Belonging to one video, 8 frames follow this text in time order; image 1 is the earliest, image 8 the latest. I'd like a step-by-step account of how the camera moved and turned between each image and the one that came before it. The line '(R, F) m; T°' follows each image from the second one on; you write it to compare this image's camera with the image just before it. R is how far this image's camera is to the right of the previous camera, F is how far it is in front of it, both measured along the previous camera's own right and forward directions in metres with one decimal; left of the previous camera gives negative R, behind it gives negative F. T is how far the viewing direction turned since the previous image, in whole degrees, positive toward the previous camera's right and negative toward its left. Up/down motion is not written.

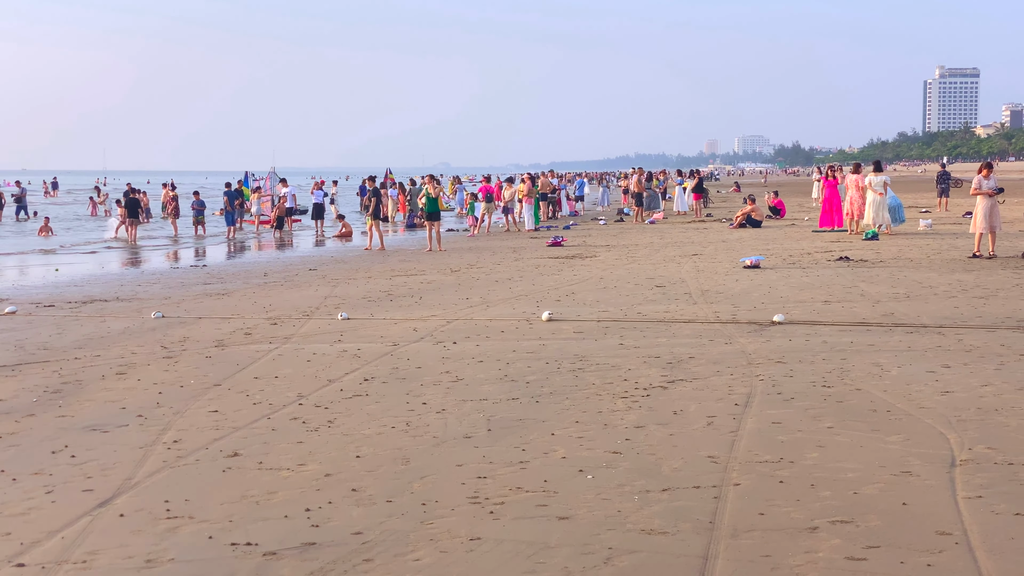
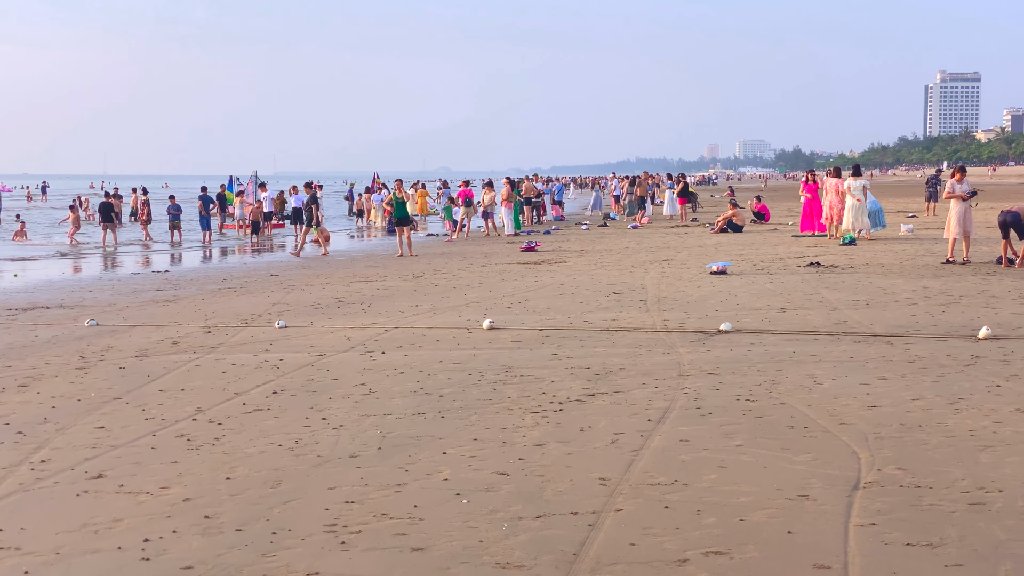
(+0.3, +0.2) m; 0°
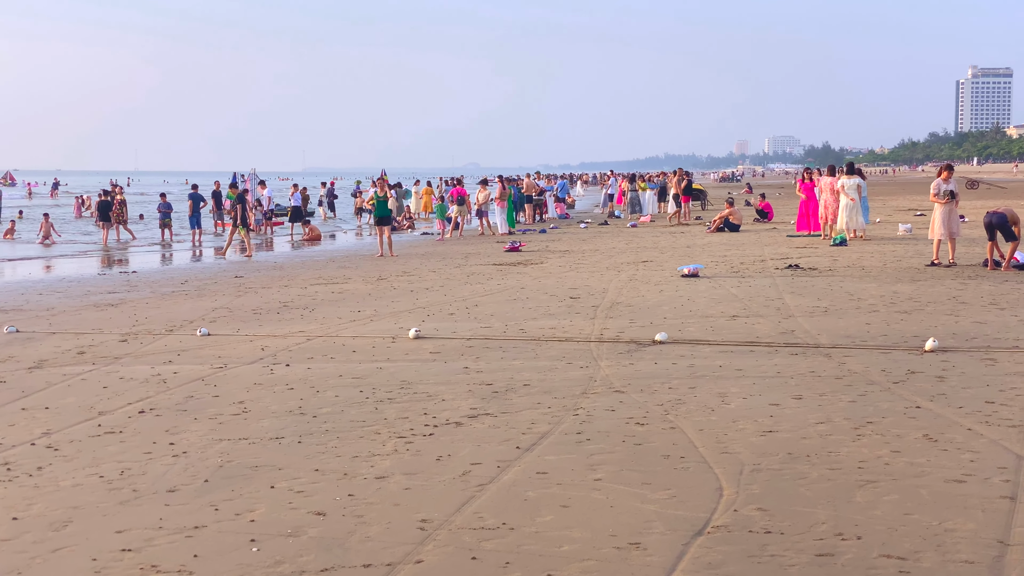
(+0.5, +0.4) m; 0°
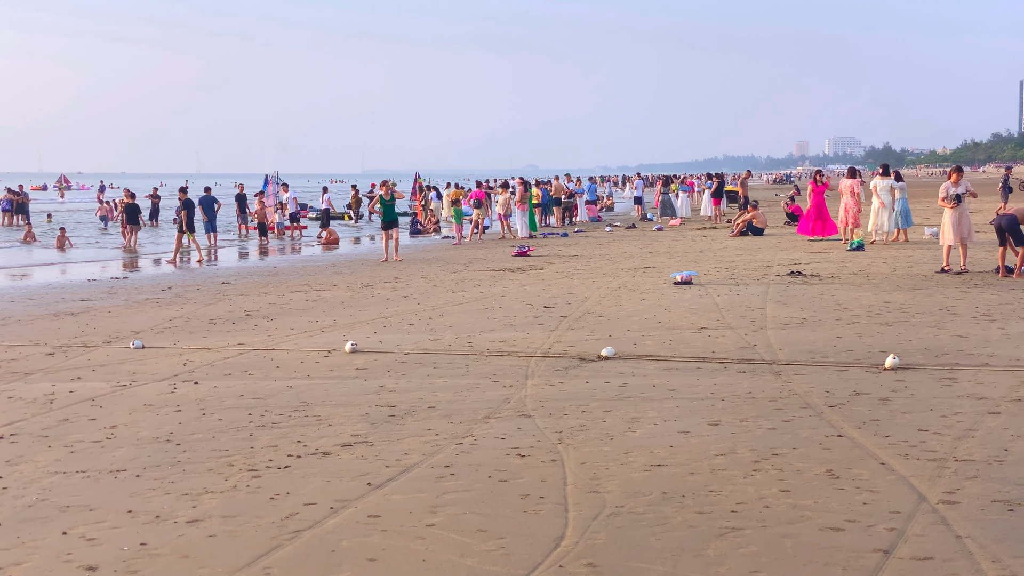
(+0.5, +0.4) m; -2°
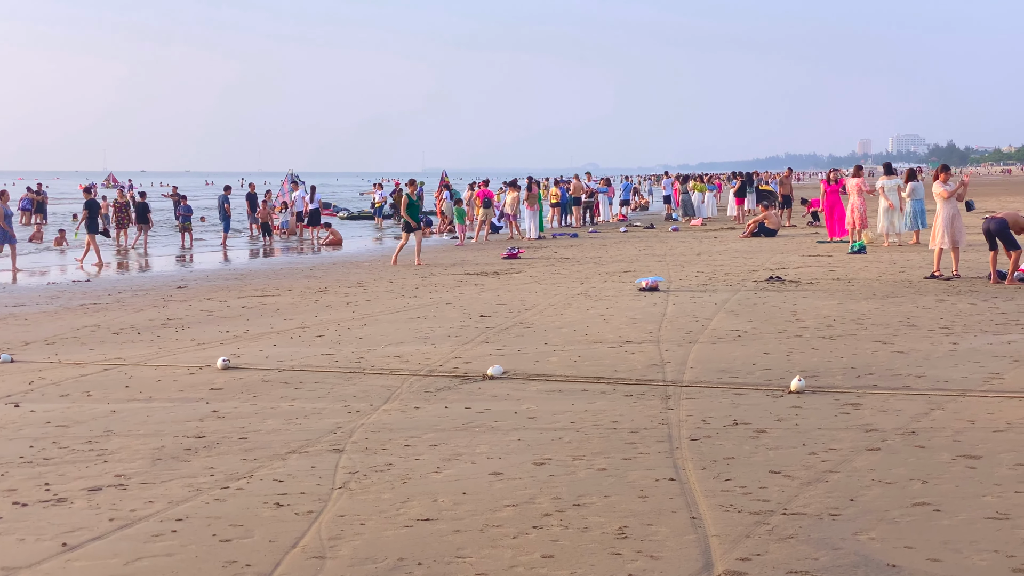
(+0.8, +0.6) m; -1°
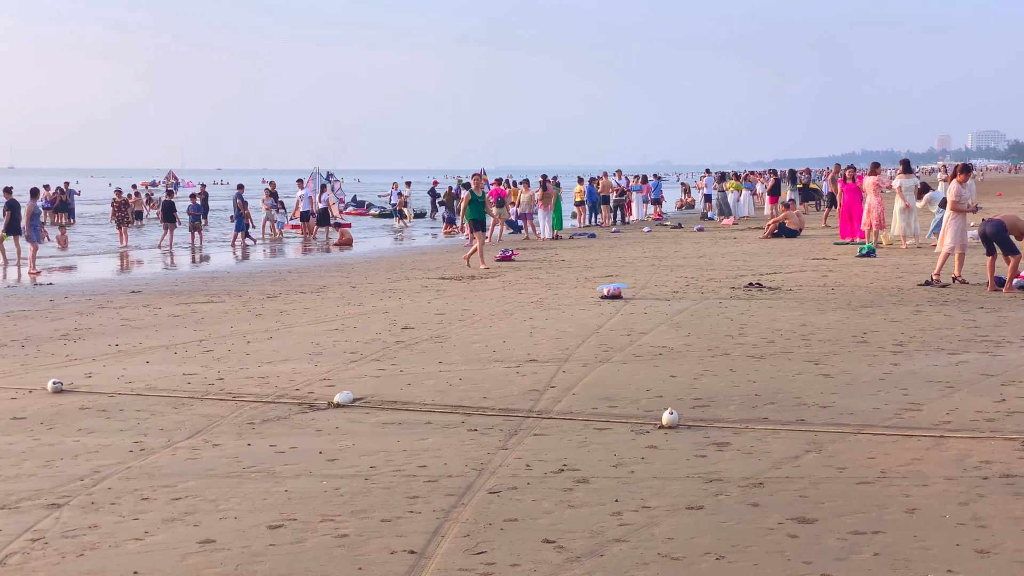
(+0.9, +0.8) m; -2°
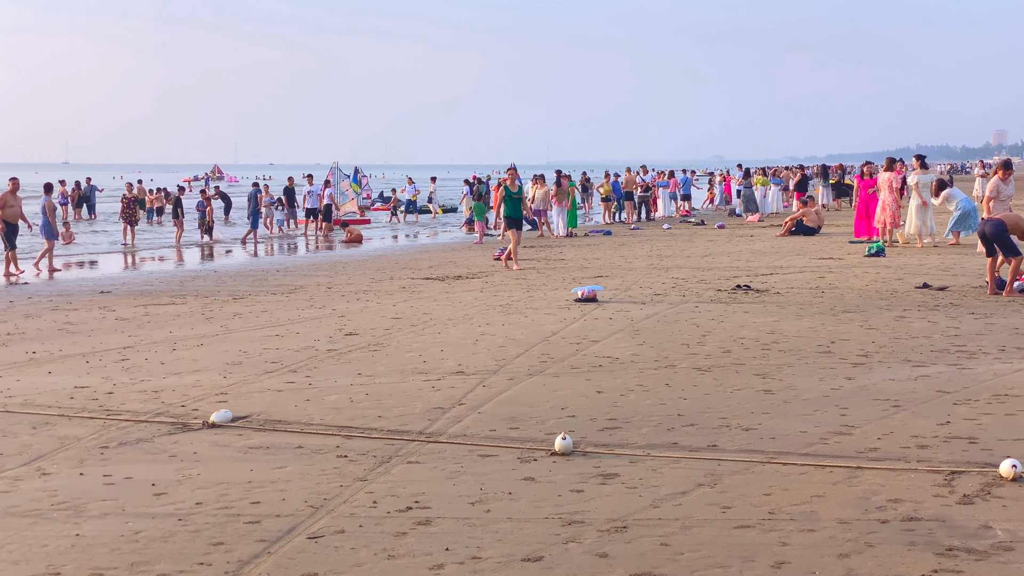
(+0.6, +0.6) m; -1°
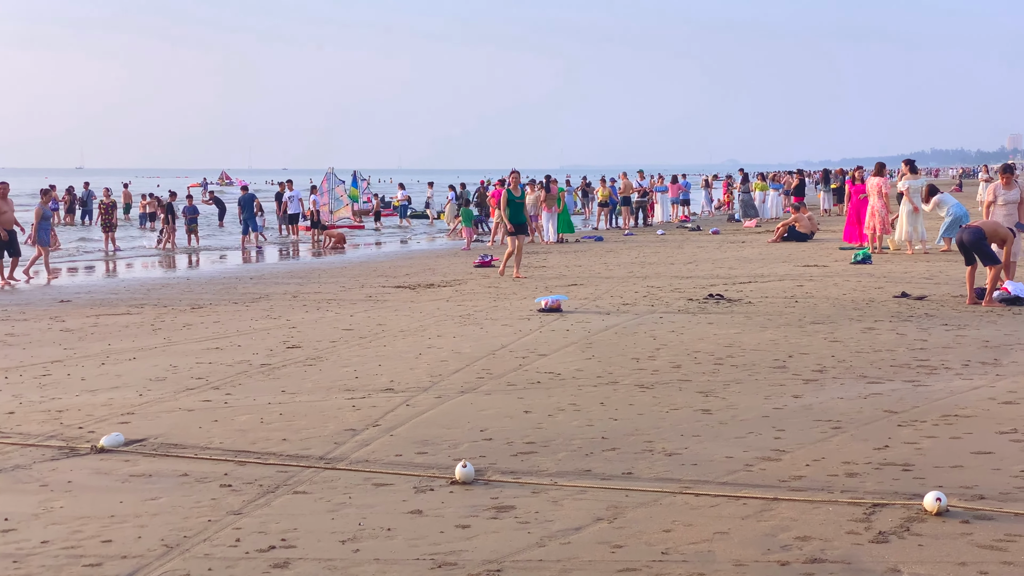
(+0.4, +0.3) m; 0°
